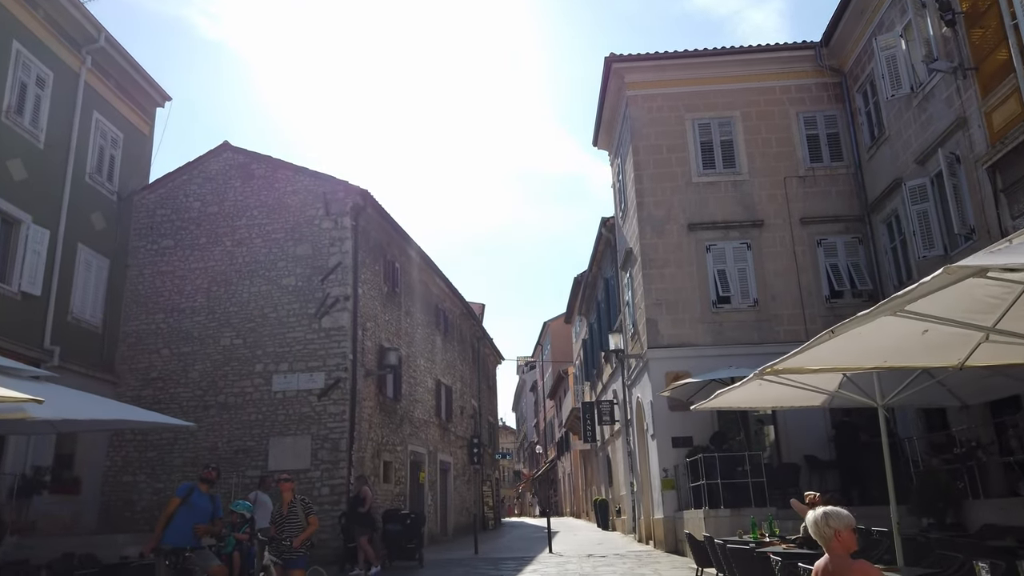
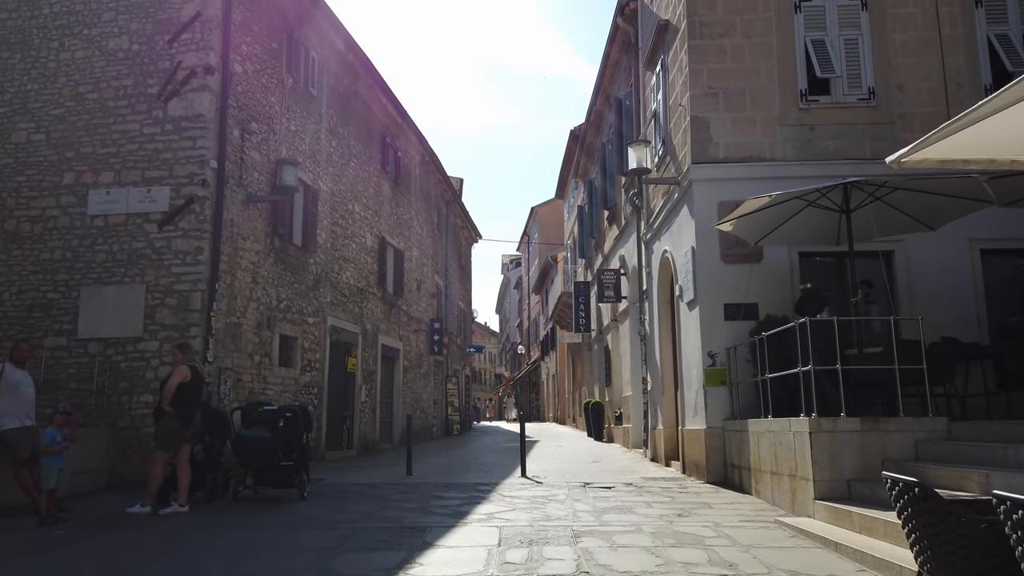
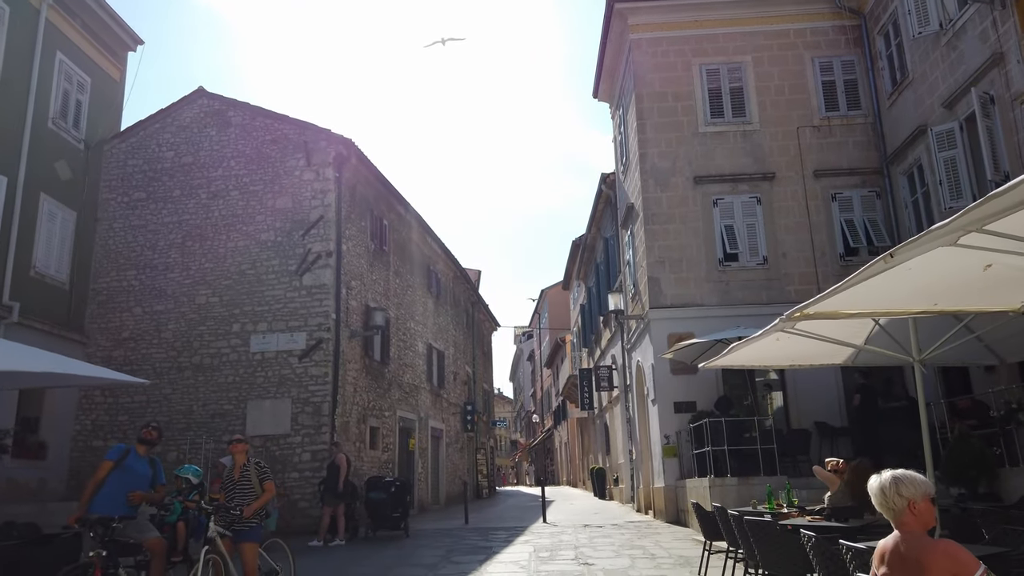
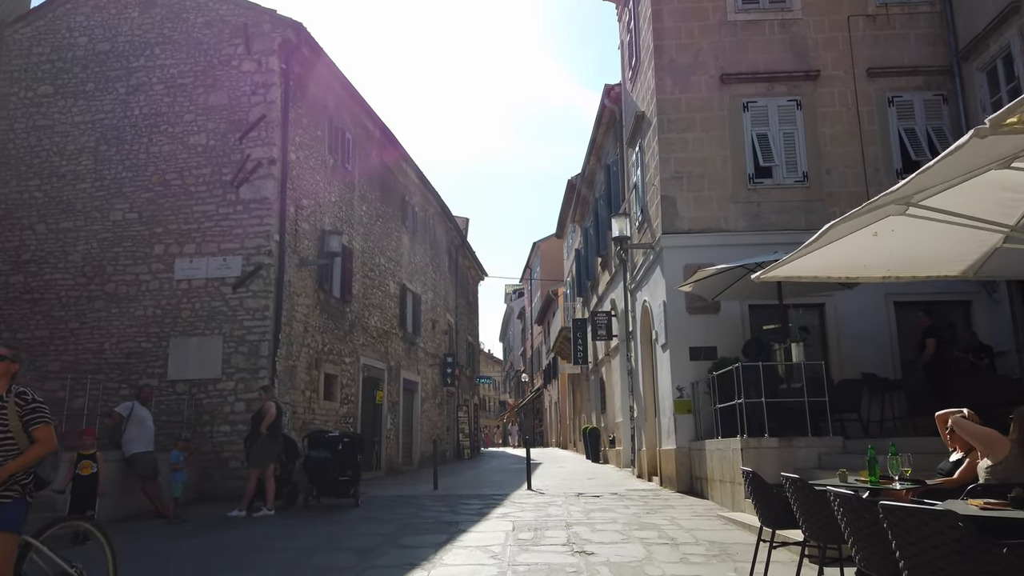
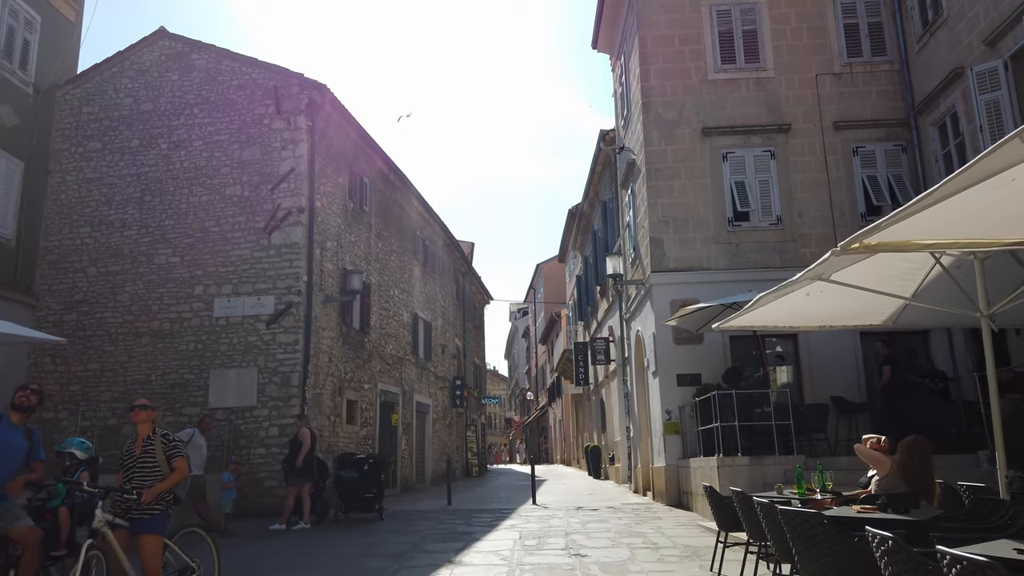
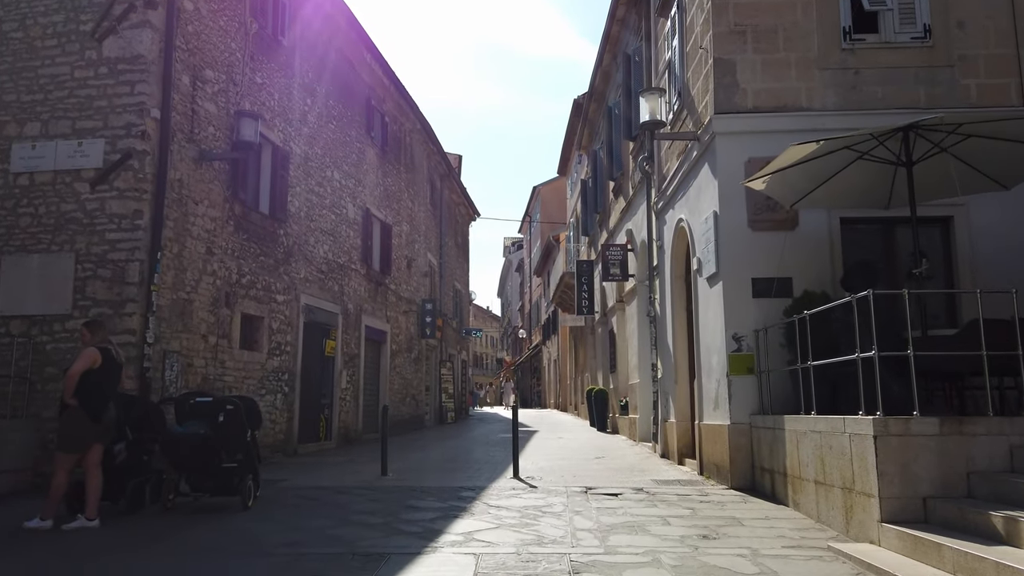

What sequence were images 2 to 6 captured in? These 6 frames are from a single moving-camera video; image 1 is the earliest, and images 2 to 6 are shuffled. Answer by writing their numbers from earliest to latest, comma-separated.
3, 5, 4, 2, 6
